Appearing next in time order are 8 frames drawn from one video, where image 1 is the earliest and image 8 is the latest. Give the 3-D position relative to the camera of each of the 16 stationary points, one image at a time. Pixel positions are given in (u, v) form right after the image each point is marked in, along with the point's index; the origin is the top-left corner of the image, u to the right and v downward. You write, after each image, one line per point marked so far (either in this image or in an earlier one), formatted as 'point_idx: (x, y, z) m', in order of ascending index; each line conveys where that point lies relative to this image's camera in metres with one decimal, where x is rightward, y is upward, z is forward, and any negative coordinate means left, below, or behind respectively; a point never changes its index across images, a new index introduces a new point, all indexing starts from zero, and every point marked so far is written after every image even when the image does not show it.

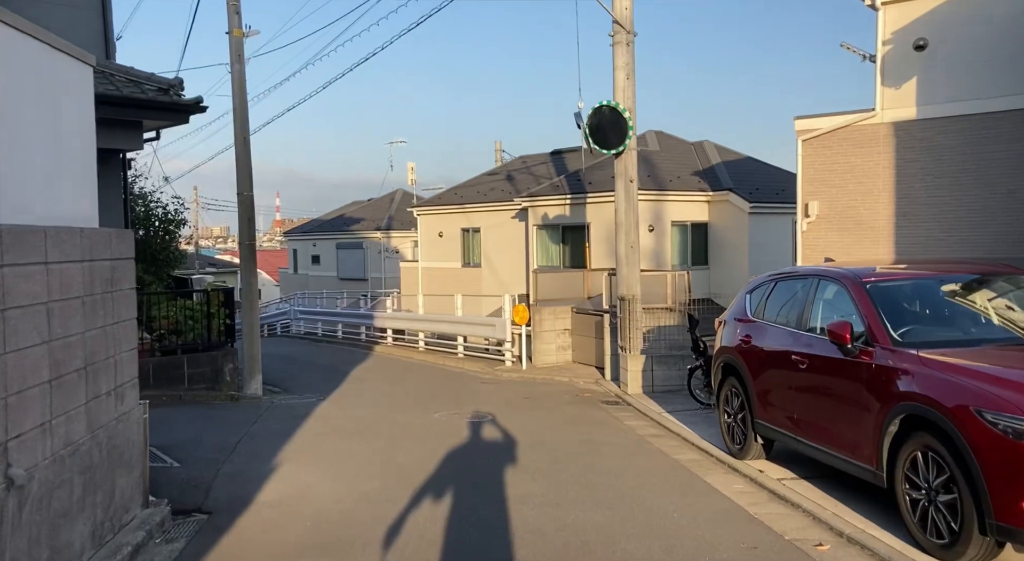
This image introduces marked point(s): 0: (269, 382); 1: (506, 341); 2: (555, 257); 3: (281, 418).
0: (-3.9, -1.6, +13.7) m
1: (-0.1, -1.1, +14.7) m
2: (+0.9, +0.5, +17.9) m
3: (-2.6, -1.5, +9.7) m
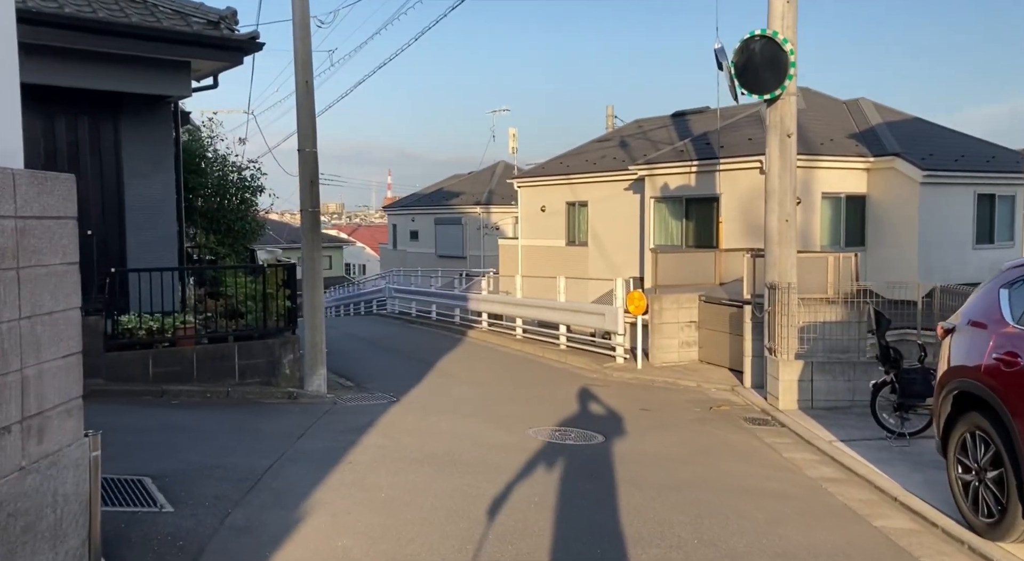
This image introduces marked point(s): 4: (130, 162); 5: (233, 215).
0: (-2.3, -1.3, +11.8) m
1: (+1.5, -0.8, +12.3) m
2: (+2.9, +0.8, +15.3) m
3: (-1.6, -1.3, +7.7) m
4: (-4.9, +1.4, +10.7) m
5: (-5.2, +1.3, +15.8) m
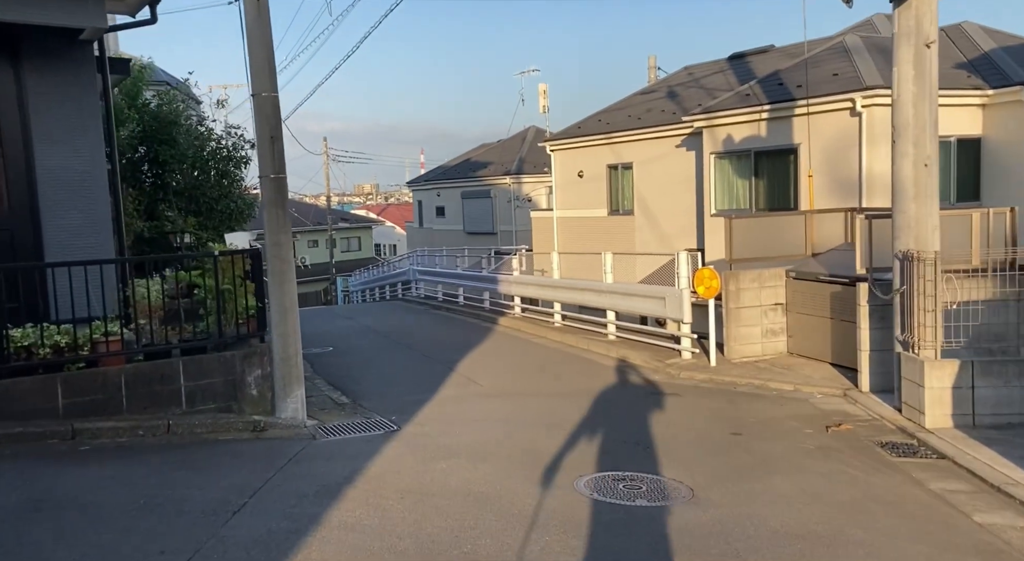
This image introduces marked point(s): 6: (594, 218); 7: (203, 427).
0: (-1.9, -1.2, +9.4) m
1: (+1.9, -0.5, +9.8) m
2: (+3.4, +1.2, +12.7) m
3: (-1.3, -1.3, +5.3) m
4: (-4.6, +1.4, +8.3) m
5: (-4.7, +1.4, +13.4) m
6: (+1.6, +1.2, +16.8) m
7: (-2.6, -1.2, +7.1) m
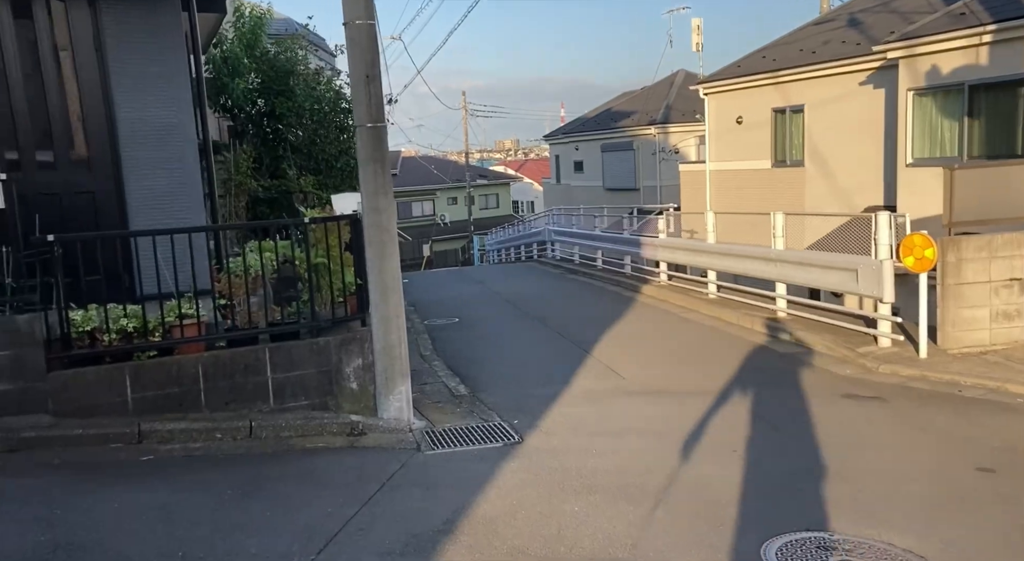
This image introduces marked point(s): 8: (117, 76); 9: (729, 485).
0: (-0.5, -0.8, +8.1) m
1: (+3.4, -0.2, +7.8) m
2: (+5.3, +1.7, +10.3) m
3: (-0.6, -1.2, +4.0) m
4: (-3.4, +1.7, +7.4) m
5: (-2.6, +2.0, +12.4) m
6: (+4.2, +1.9, +14.7) m
7: (-1.5, -1.0, +6.0) m
8: (-3.4, +1.8, +7.5) m
9: (+1.2, -1.1, +4.7) m
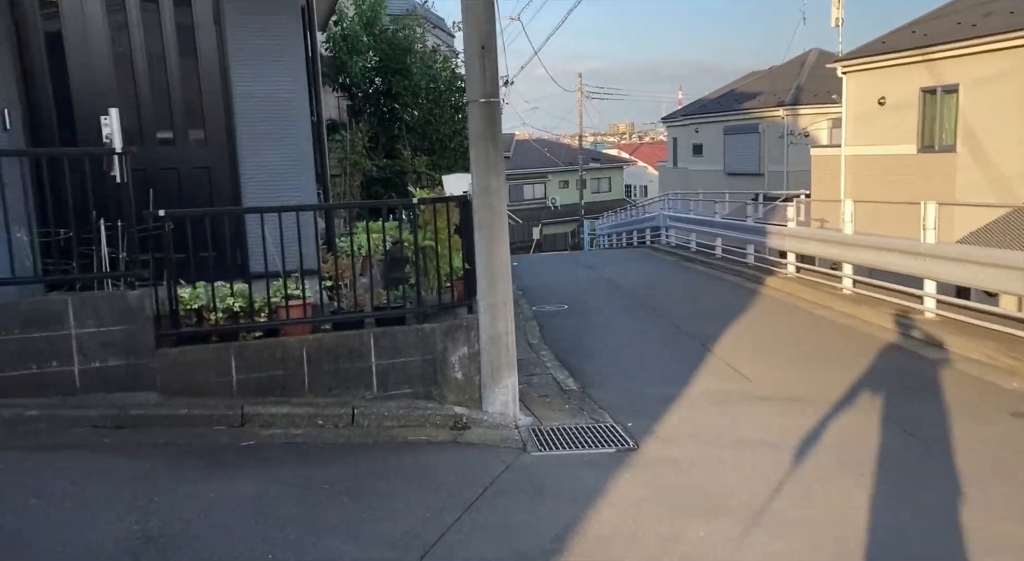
0: (+0.5, -0.7, +7.7) m
1: (+4.3, -0.2, +6.9) m
2: (+6.6, +1.6, +9.1) m
3: (-0.1, -1.1, +3.6) m
4: (-2.3, +1.9, +7.3) m
5: (-0.9, +2.2, +12.2) m
6: (+6.1, +2.0, +13.6) m
7: (-0.8, -0.9, +5.7) m
8: (-2.4, +2.0, +7.4) m
9: (+1.8, -1.1, +4.1) m
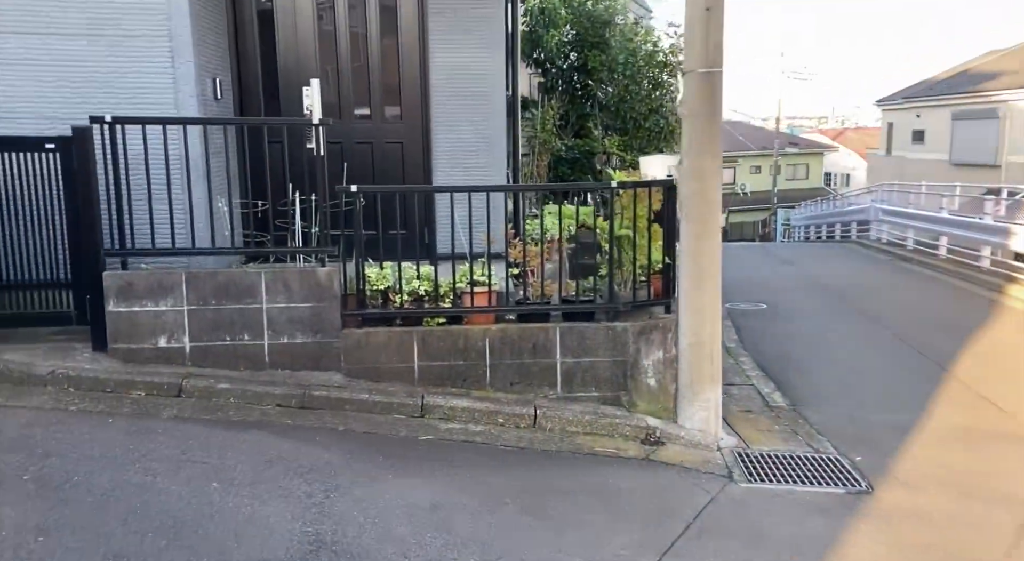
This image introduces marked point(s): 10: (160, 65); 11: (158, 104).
0: (+2.1, -0.7, +6.9) m
1: (+5.7, -0.4, +5.3) m
2: (+8.5, +1.3, +6.9) m
3: (+0.6, -1.2, +3.0) m
4: (-0.6, +2.0, +7.0) m
5: (+1.8, +2.4, +11.5) m
6: (+8.9, +1.8, +11.4) m
7: (+0.4, -0.9, +5.2) m
8: (-0.7, +2.1, +7.1) m
9: (+2.6, -1.2, +3.1) m
10: (-2.7, +1.7, +6.6) m
11: (-2.8, +1.4, +6.7) m
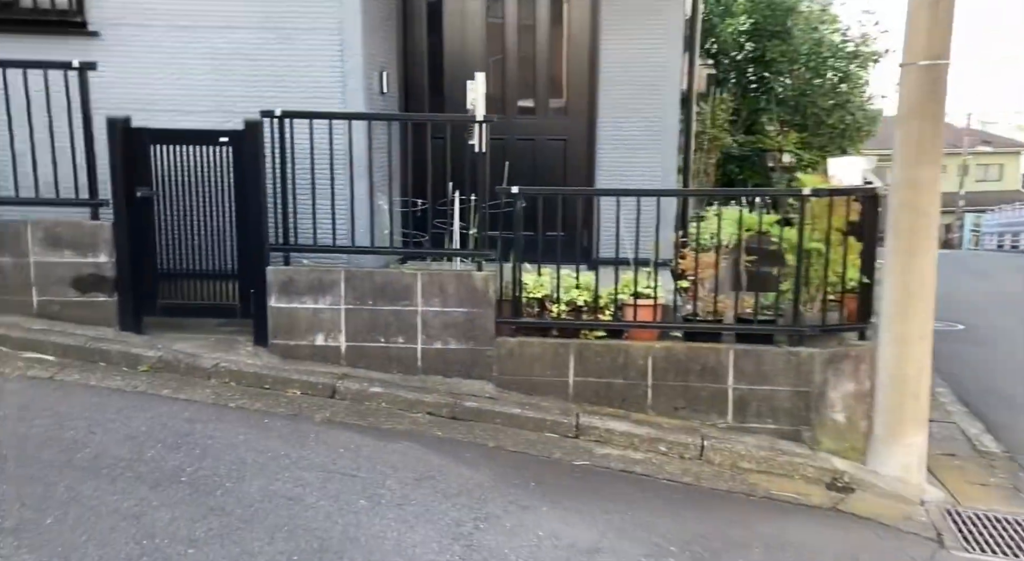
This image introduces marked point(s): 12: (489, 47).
0: (+3.3, -0.9, +6.0) m
1: (+6.5, -0.7, +3.8) m
2: (+9.6, +0.9, +4.9) m
3: (+1.1, -1.3, +2.4) m
4: (+0.7, +2.0, +6.5) m
5: (+3.9, +2.2, +10.5) m
6: (+10.9, +1.3, +9.2) m
7: (+1.3, -1.0, +4.7) m
8: (+0.7, +2.1, +6.7) m
9: (+3.0, -1.4, +2.2) m
10: (-1.4, +1.7, +6.6) m
11: (-1.4, +1.4, +6.6) m
12: (-0.2, +2.0, +7.2) m
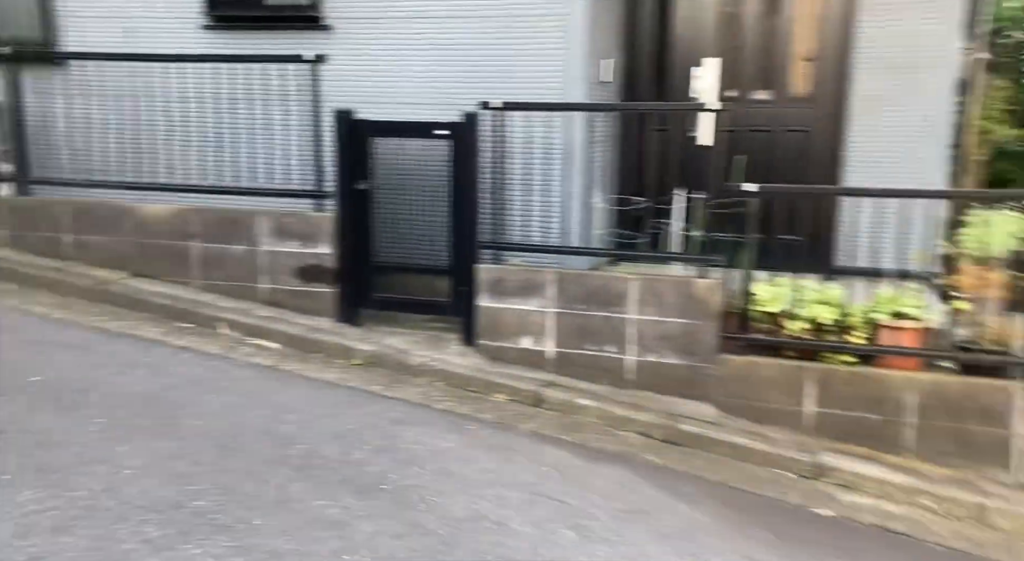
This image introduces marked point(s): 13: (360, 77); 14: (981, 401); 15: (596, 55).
0: (+4.6, -1.1, +4.6) m
1: (+7.2, -1.0, +1.6) m
2: (+10.6, +0.5, +1.9) m
3: (+1.6, -1.4, +1.6) m
4: (+2.3, +1.9, +5.7) m
5: (+6.4, +2.0, +8.8) m
6: (+12.8, +0.8, +5.8) m
7: (+2.4, -1.1, +3.7) m
8: (+2.4, +2.0, +5.8) m
9: (+3.4, -1.6, +0.9) m
10: (+0.3, +1.7, +6.2) m
11: (+0.2, +1.4, +6.3) m
12: (+1.6, +1.9, +6.5) m
13: (-1.2, +1.6, +6.8) m
14: (+2.2, -0.6, +4.1) m
15: (+0.6, +1.6, +6.3) m
